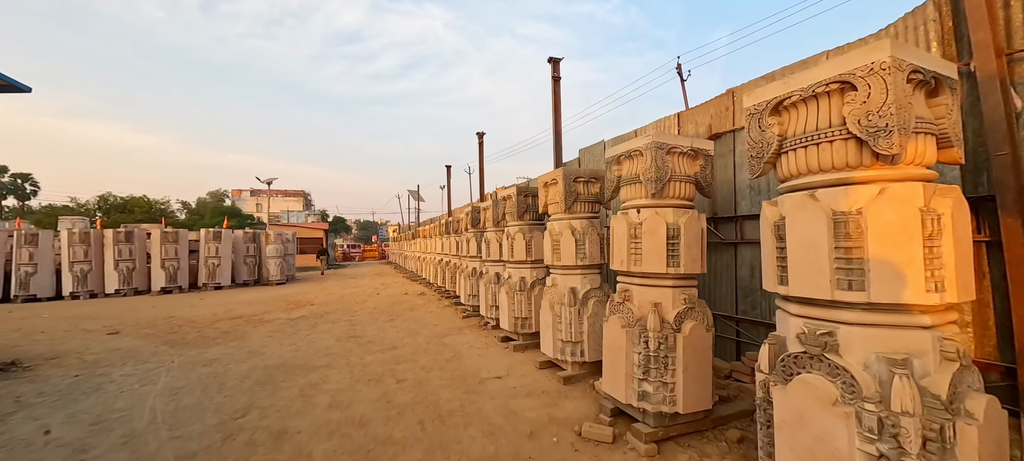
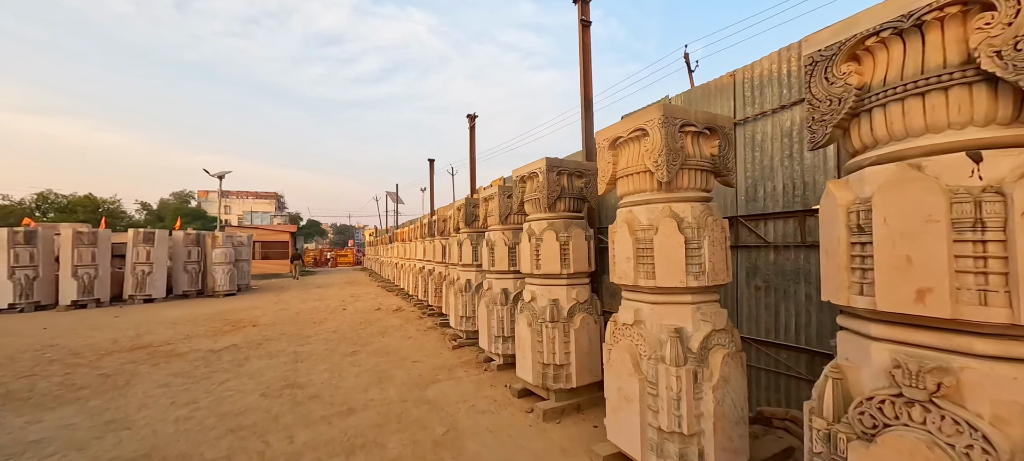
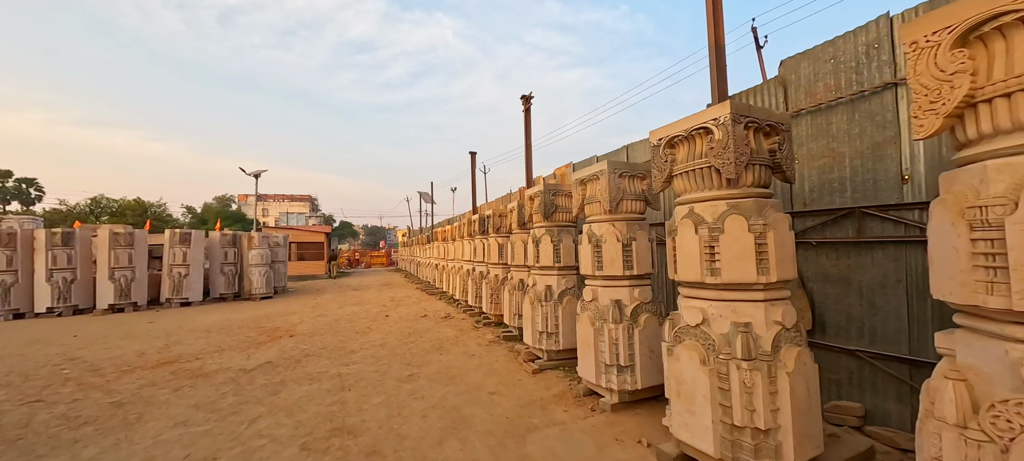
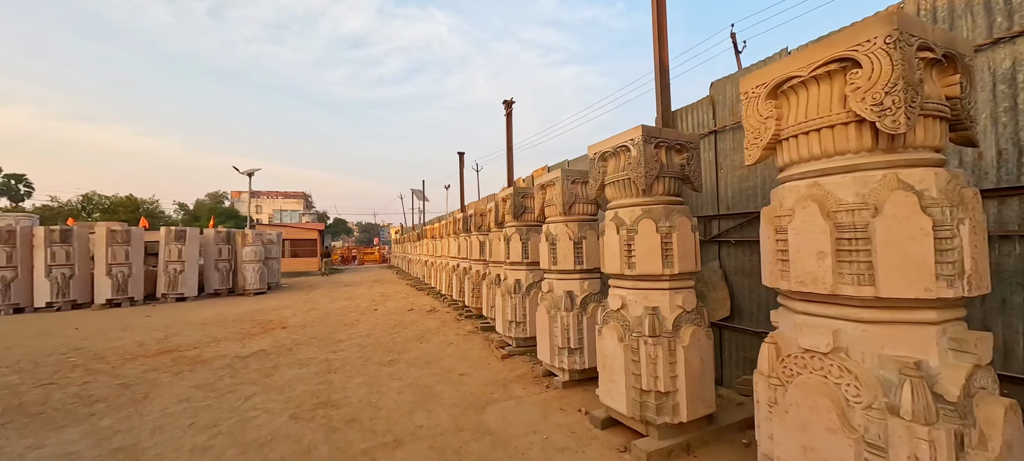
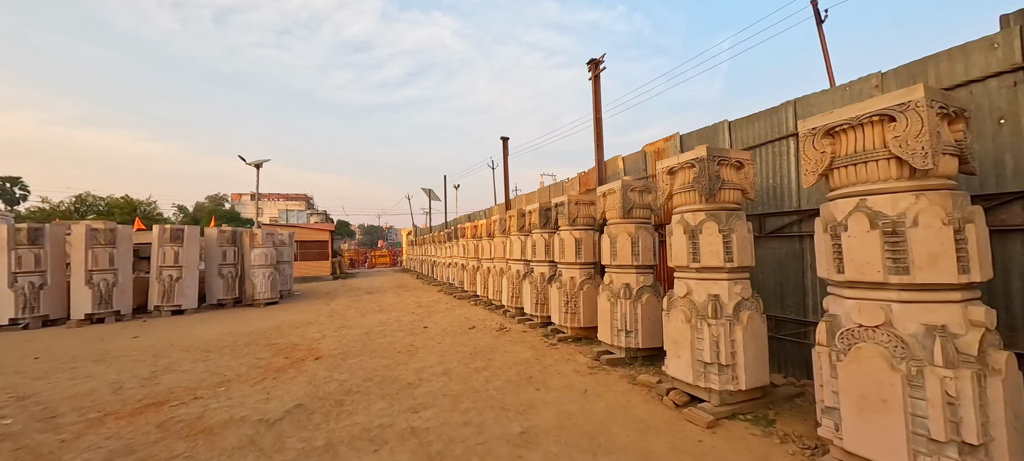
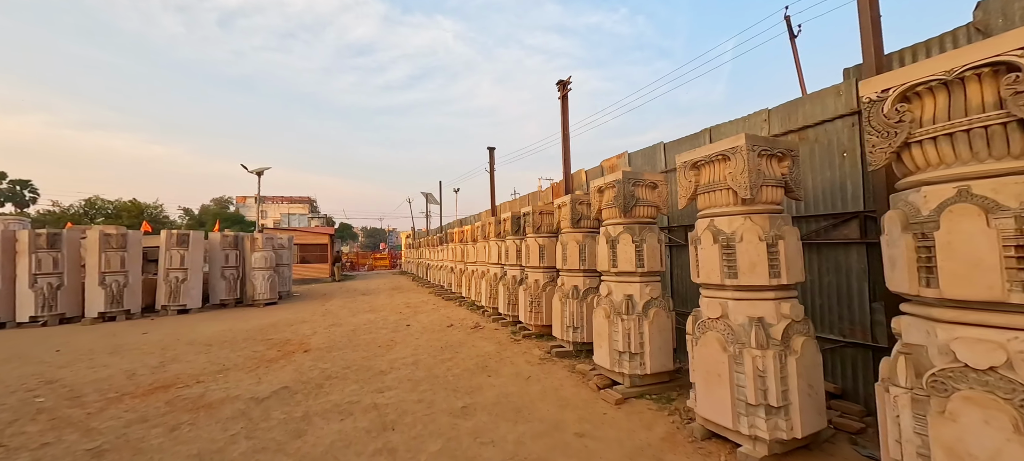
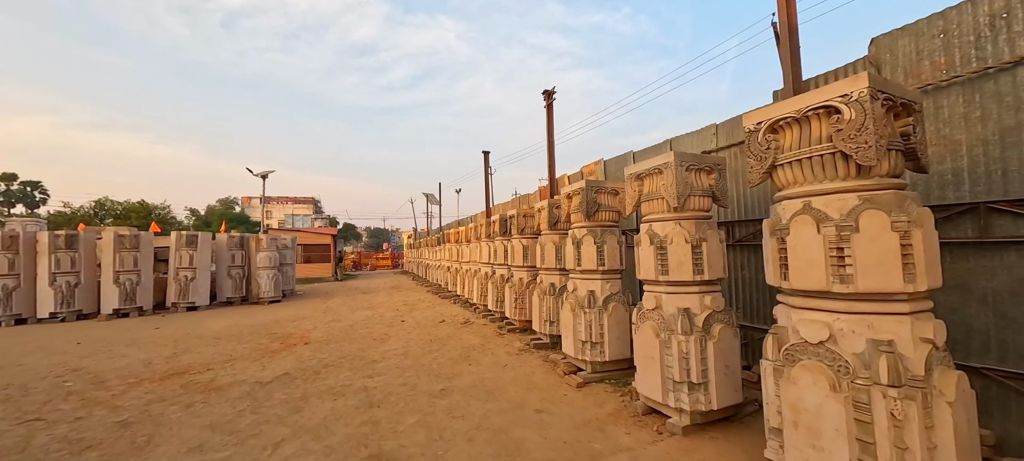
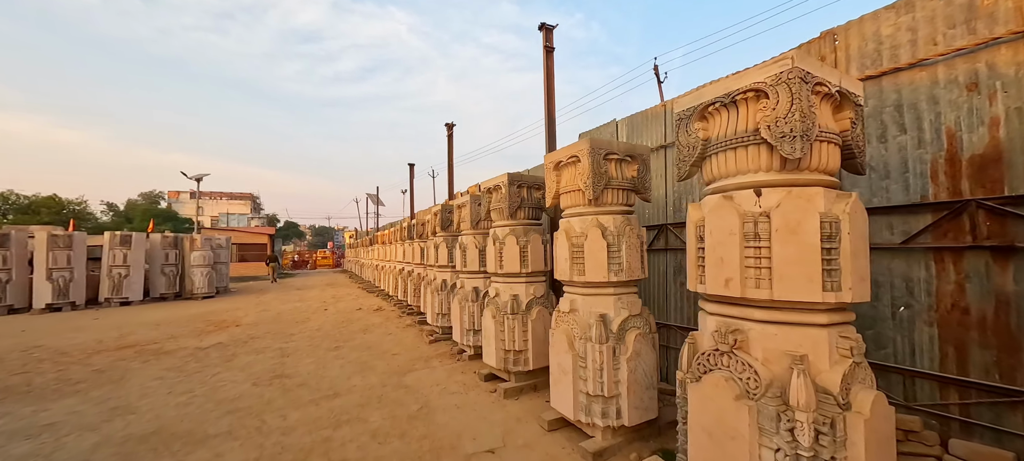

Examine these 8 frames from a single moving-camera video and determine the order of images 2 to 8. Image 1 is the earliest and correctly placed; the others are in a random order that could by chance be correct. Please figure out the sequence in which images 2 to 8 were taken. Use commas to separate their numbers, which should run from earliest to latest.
8, 2, 4, 3, 7, 6, 5
